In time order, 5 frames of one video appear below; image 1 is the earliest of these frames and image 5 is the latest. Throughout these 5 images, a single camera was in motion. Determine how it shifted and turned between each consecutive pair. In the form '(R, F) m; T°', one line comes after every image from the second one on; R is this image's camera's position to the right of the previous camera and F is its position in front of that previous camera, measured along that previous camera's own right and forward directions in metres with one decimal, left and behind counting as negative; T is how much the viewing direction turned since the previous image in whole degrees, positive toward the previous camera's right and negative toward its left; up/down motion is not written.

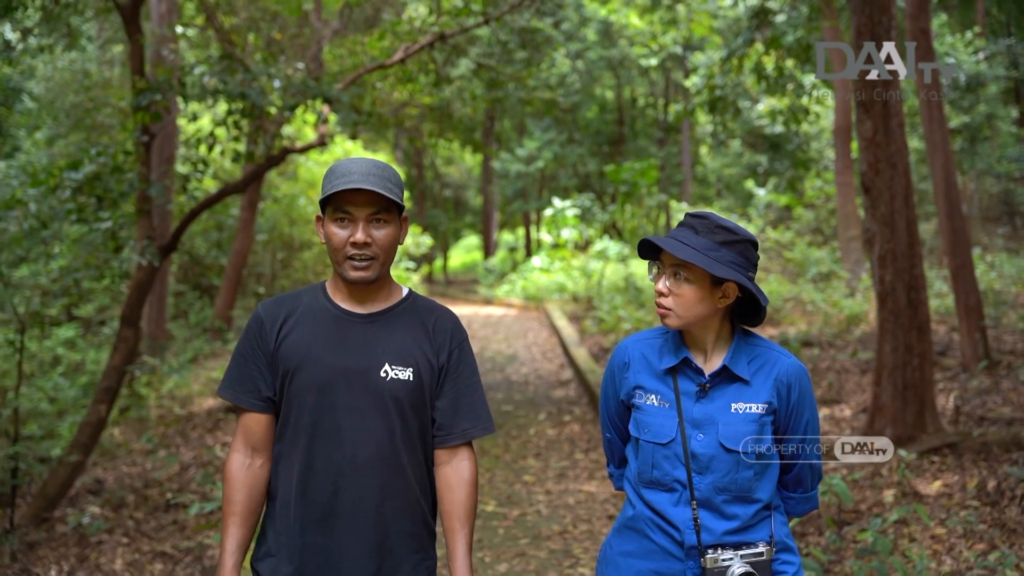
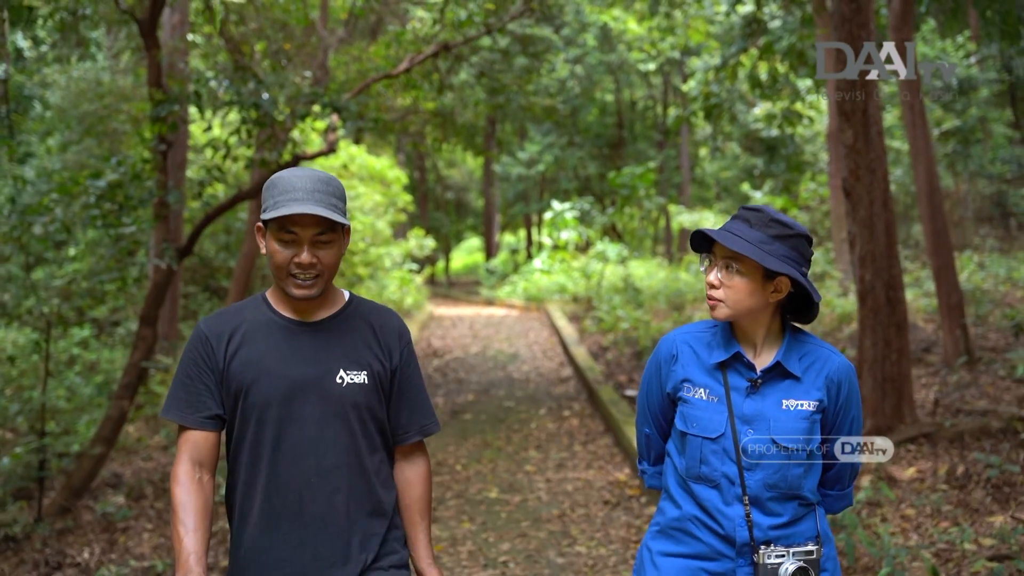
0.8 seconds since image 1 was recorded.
(0.0, -0.3) m; 0°
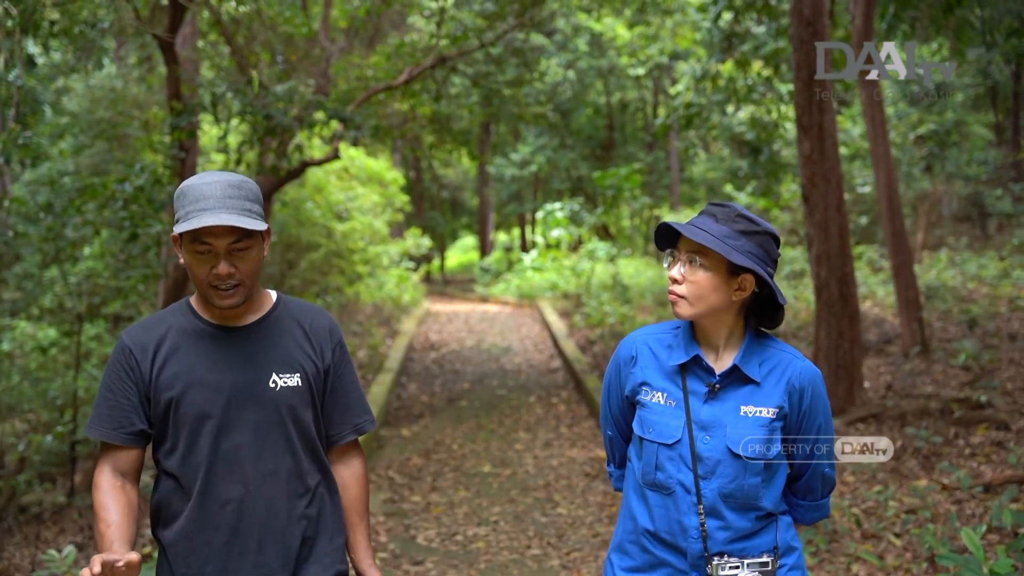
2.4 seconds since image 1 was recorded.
(0.0, -0.6) m; 0°
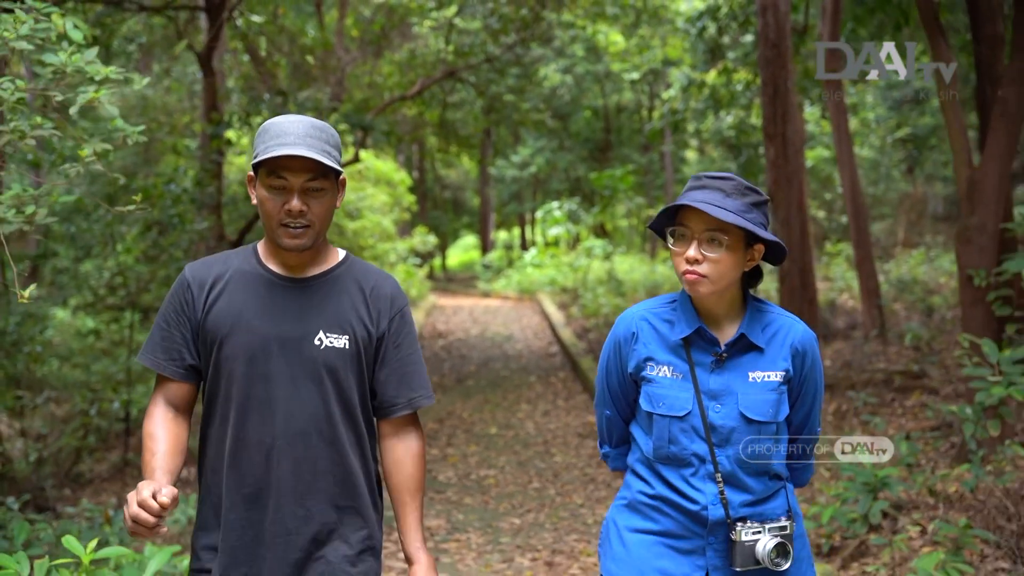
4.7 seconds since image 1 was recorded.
(0.0, -0.9) m; 0°
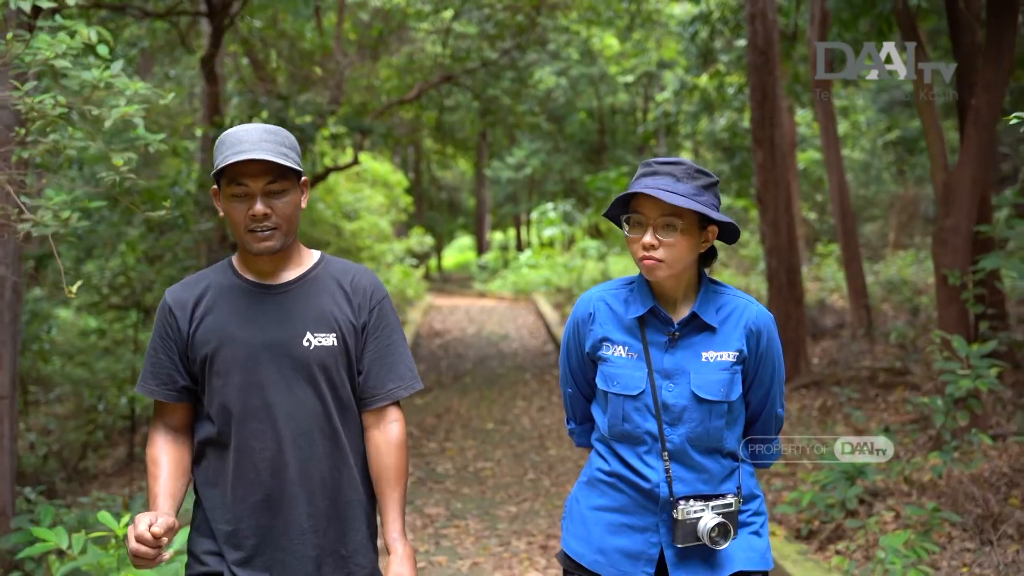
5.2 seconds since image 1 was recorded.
(0.0, -0.2) m; 0°
